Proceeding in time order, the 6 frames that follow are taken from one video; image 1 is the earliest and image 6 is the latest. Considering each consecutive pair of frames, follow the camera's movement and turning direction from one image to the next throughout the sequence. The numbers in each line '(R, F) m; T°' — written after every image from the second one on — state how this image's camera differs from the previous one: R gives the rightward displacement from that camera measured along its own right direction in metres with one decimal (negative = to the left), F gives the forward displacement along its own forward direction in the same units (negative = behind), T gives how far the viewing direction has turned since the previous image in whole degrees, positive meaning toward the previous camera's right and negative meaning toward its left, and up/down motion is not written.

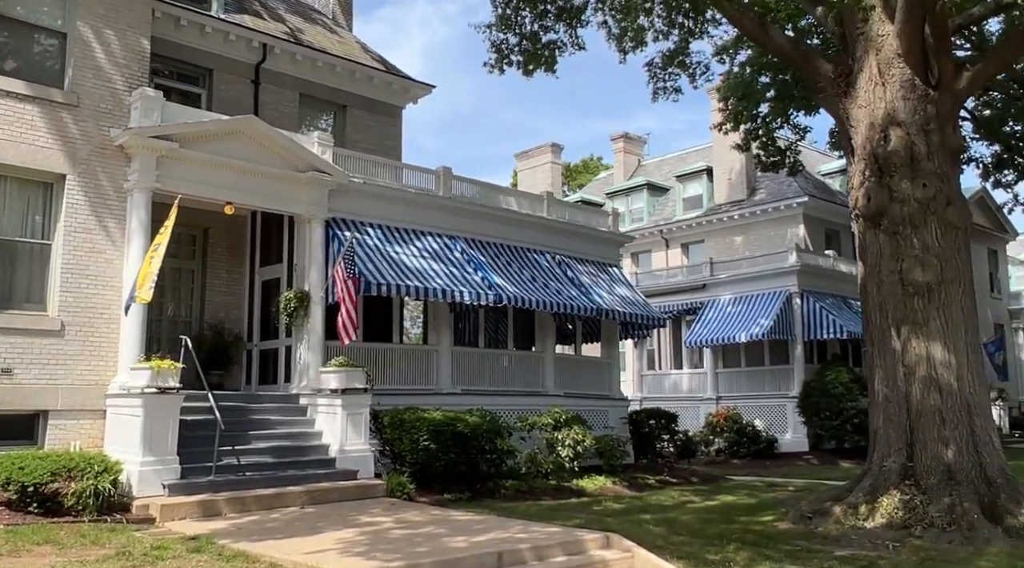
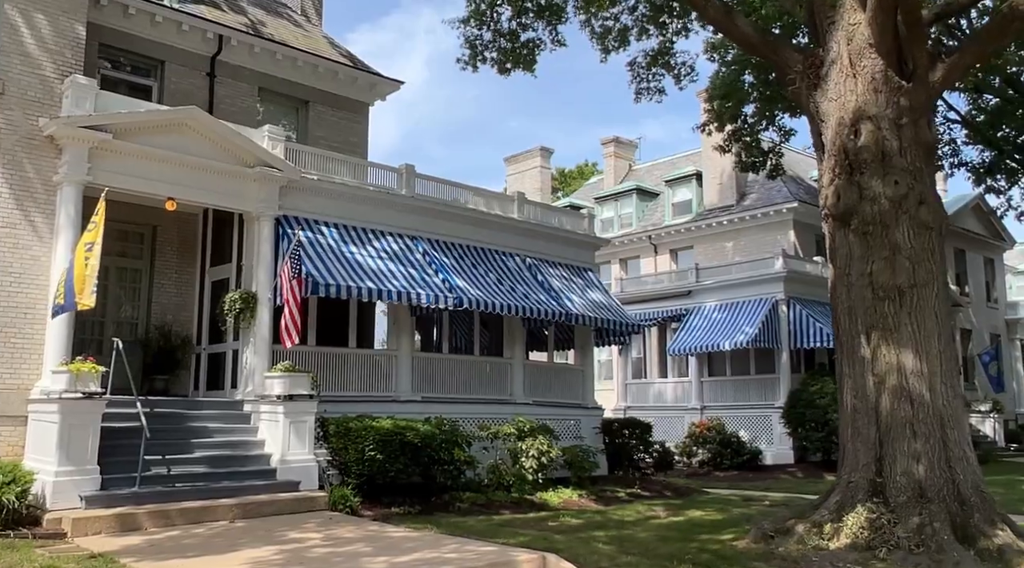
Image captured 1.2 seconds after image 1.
(+0.8, +0.8) m; 0°
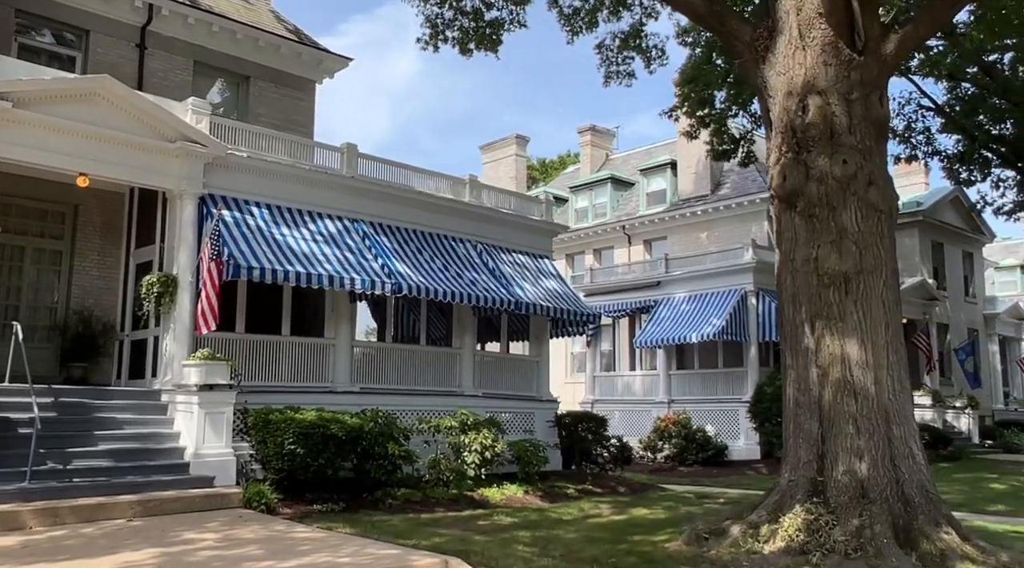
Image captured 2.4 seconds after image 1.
(+0.9, +0.9) m; +1°
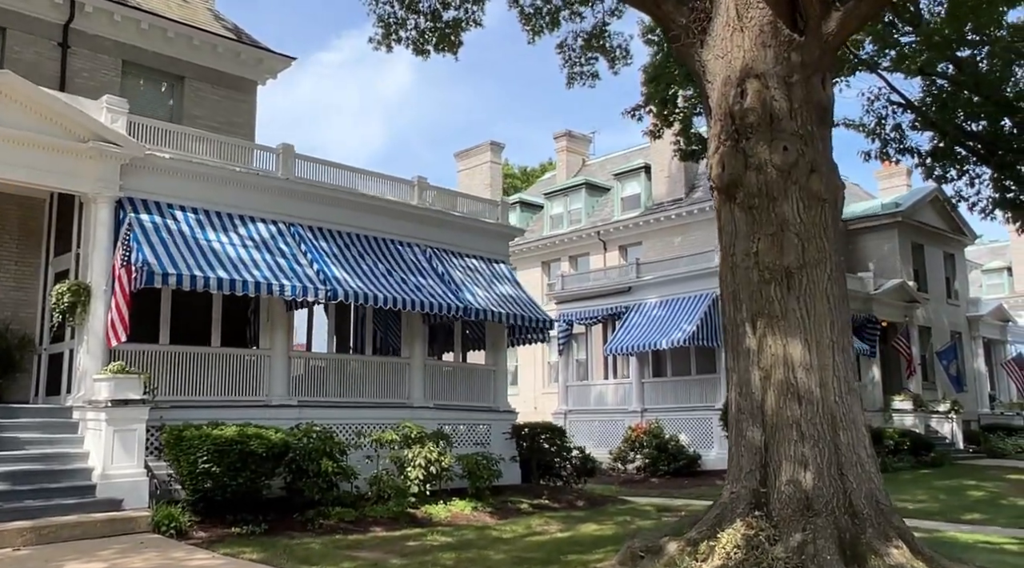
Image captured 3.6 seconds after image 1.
(+0.9, +0.9) m; 0°
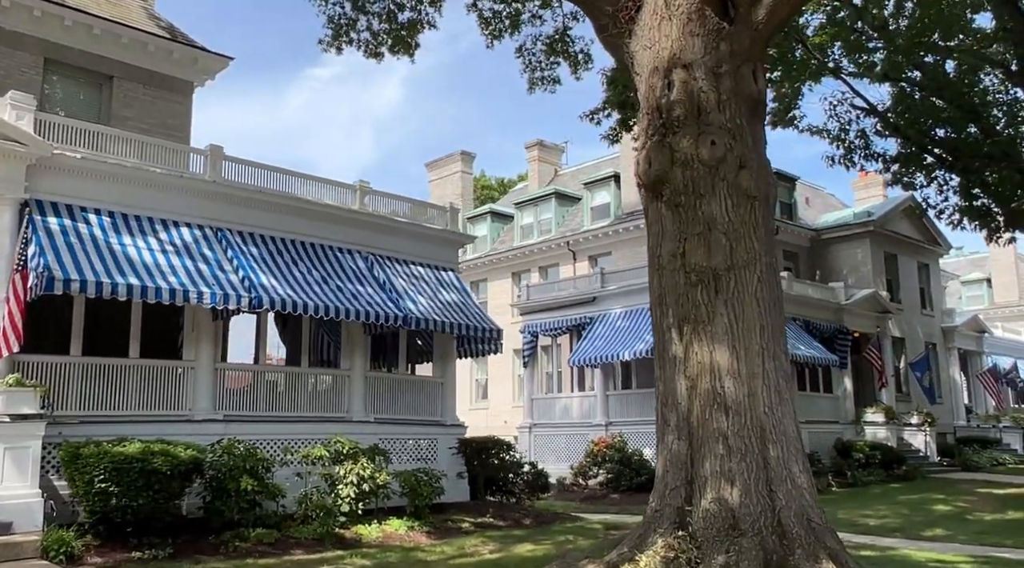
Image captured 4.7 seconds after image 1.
(+0.9, +0.8) m; +1°
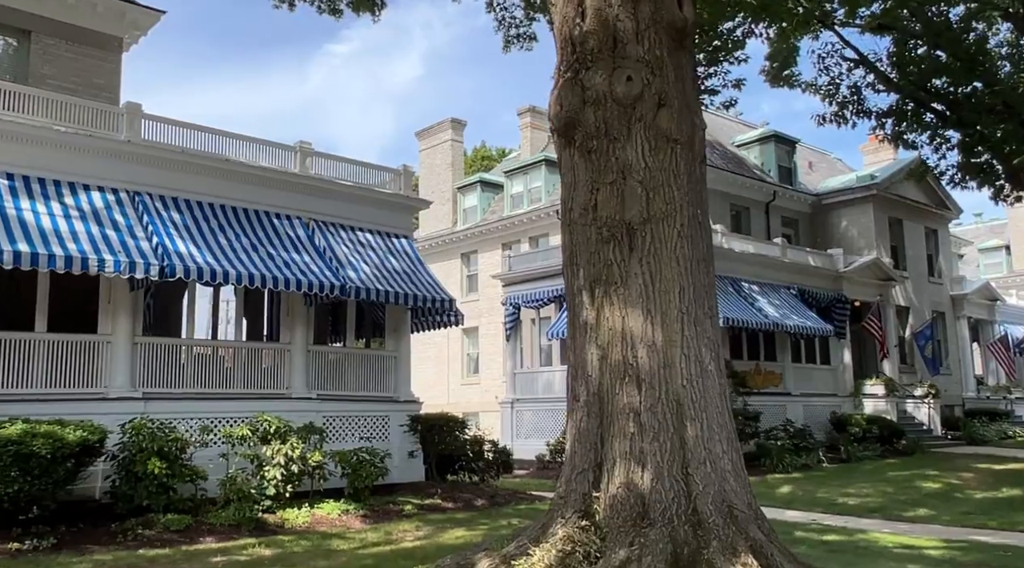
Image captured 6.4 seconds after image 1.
(+1.3, +1.3) m; -1°
